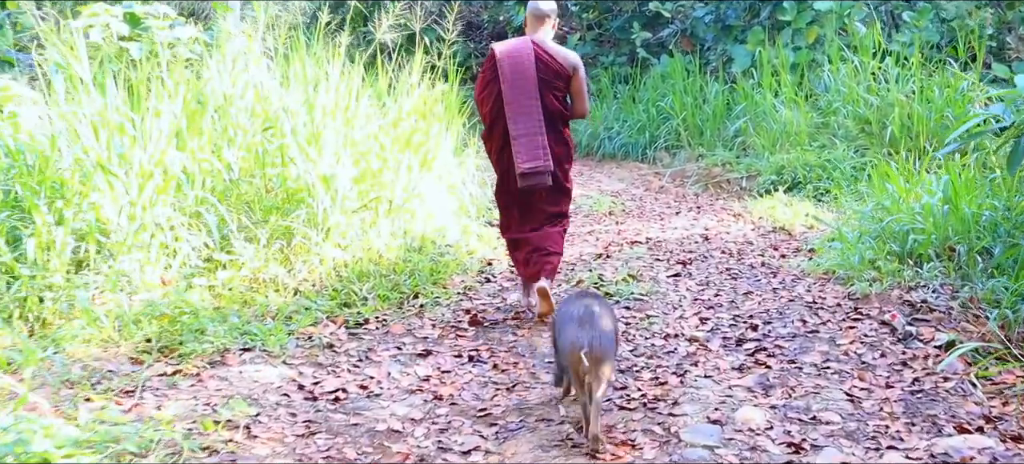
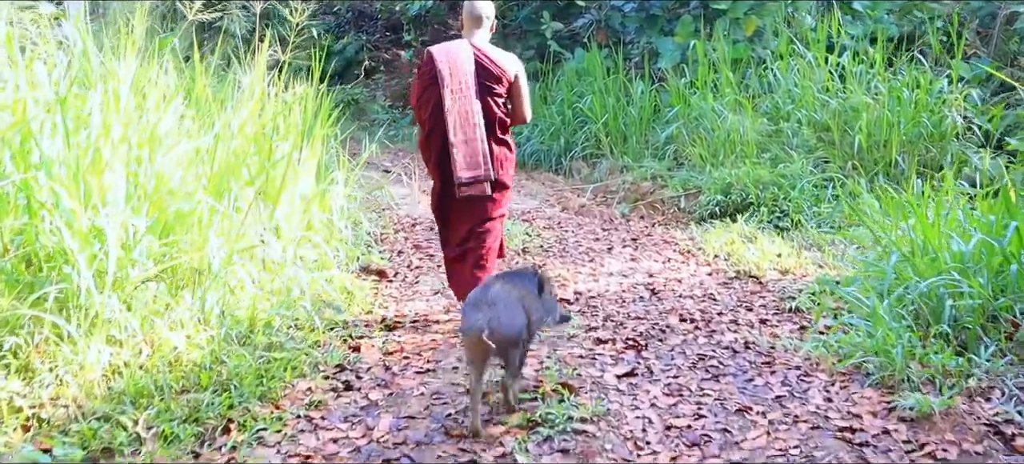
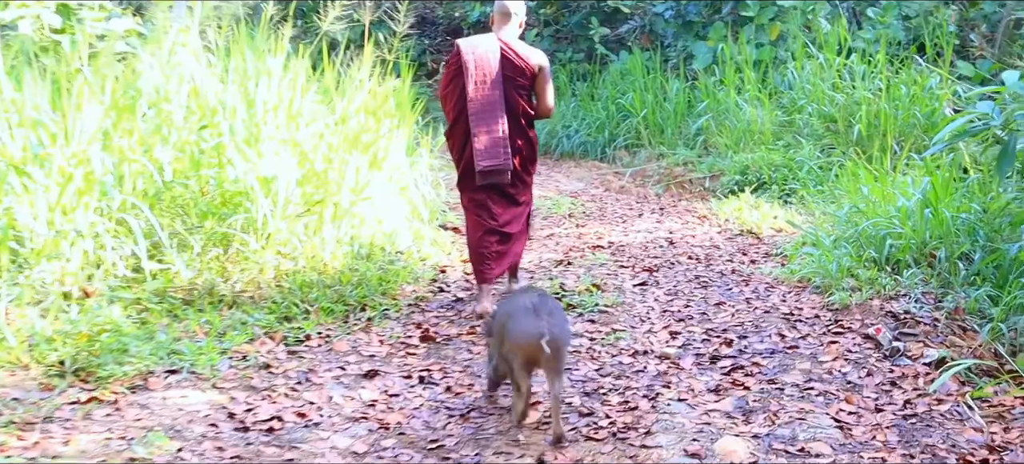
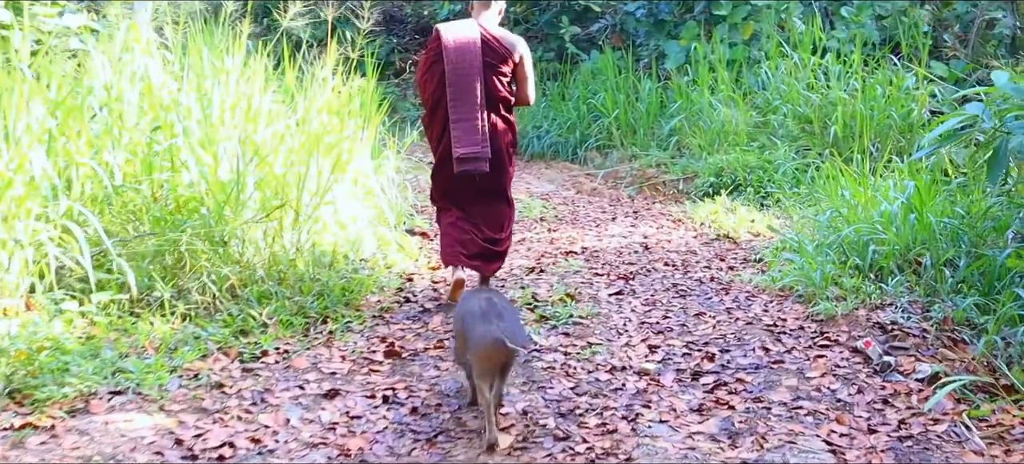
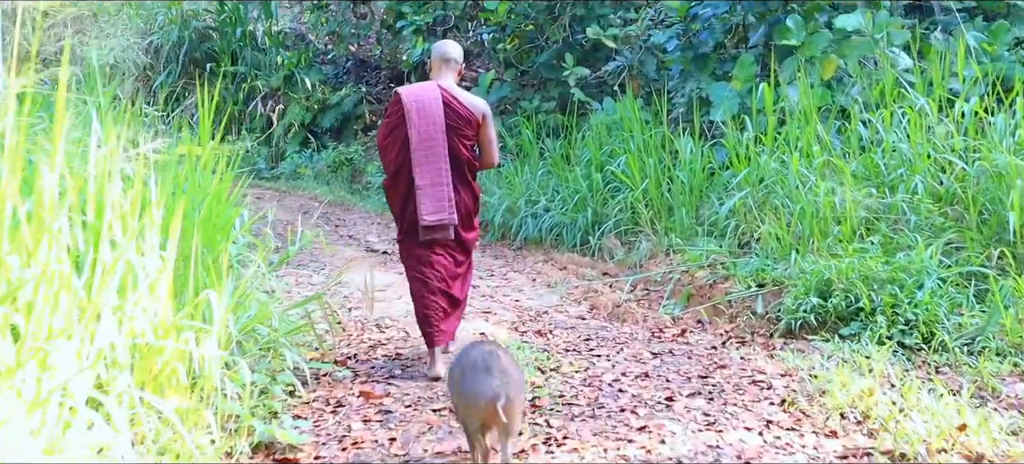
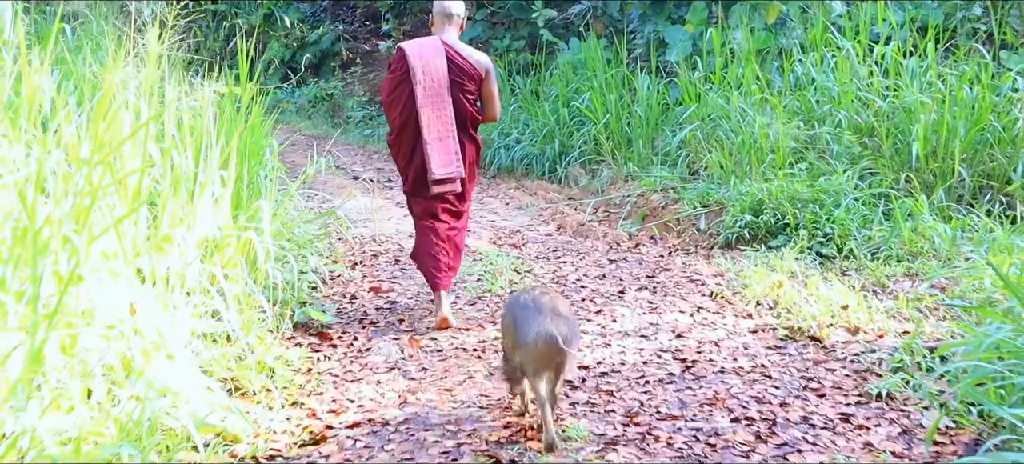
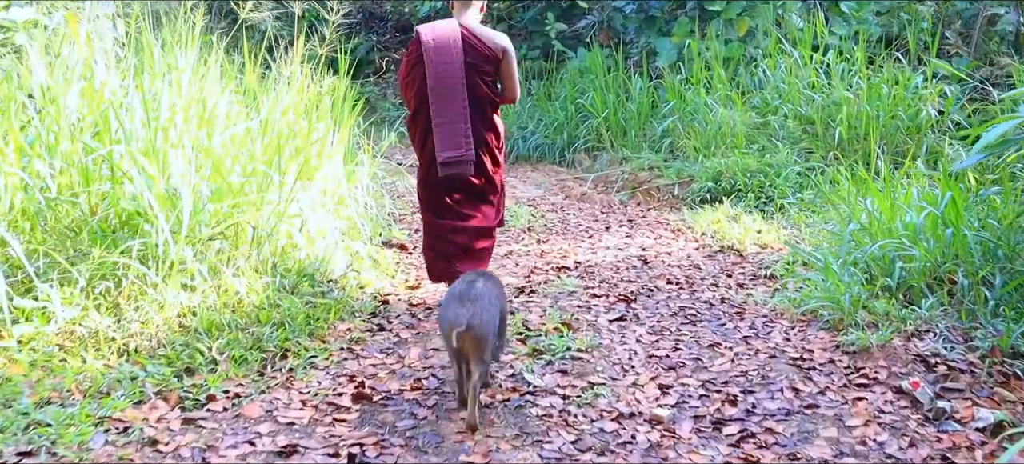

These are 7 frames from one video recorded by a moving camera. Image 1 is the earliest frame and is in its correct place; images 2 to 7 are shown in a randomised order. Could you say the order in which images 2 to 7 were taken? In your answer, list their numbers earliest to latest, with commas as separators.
3, 4, 7, 2, 6, 5
